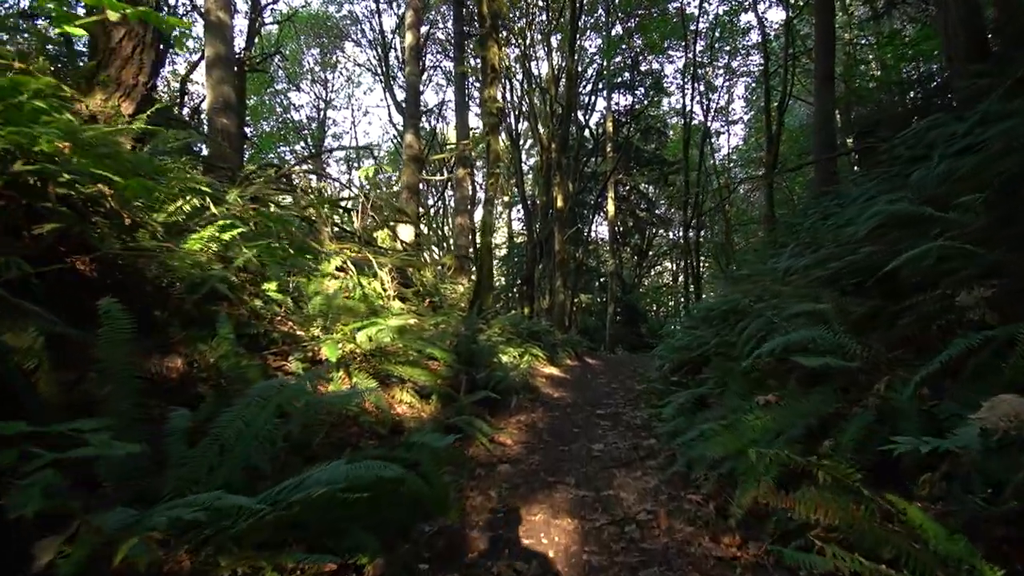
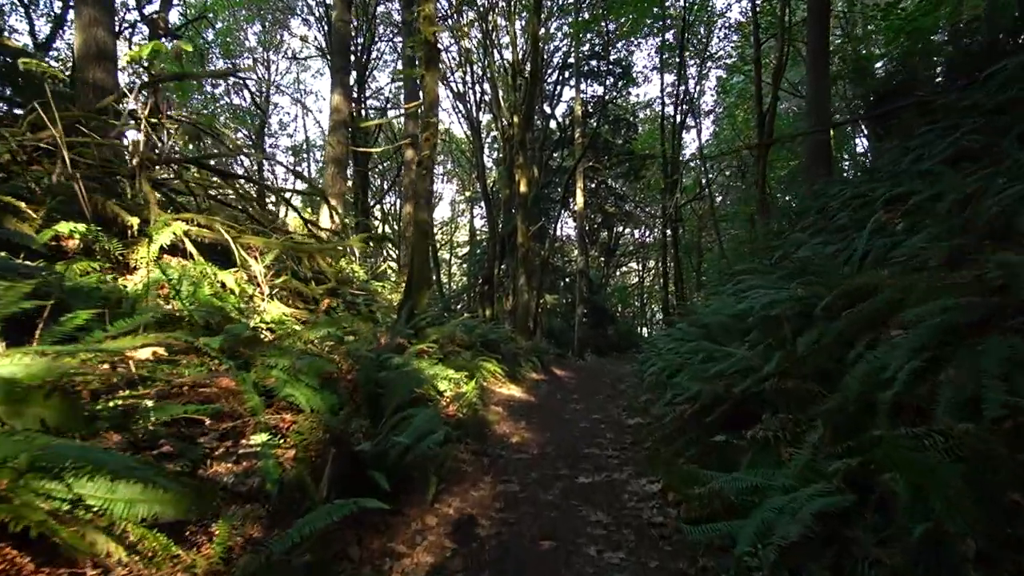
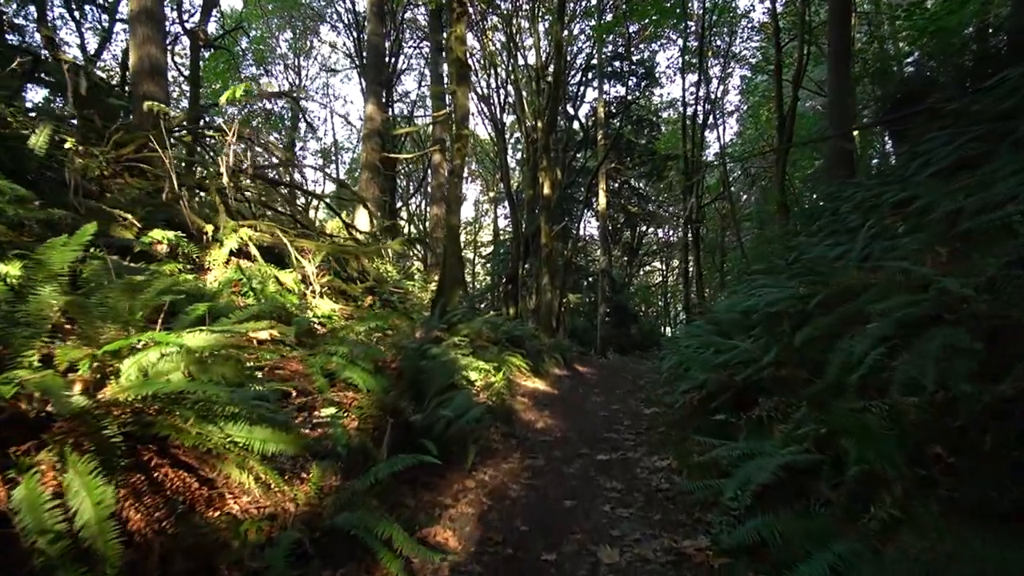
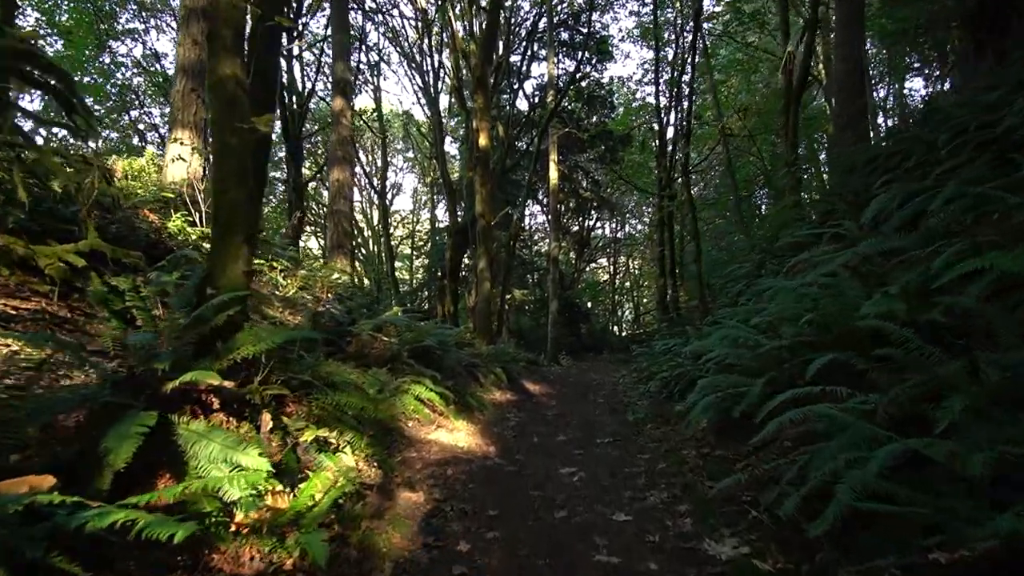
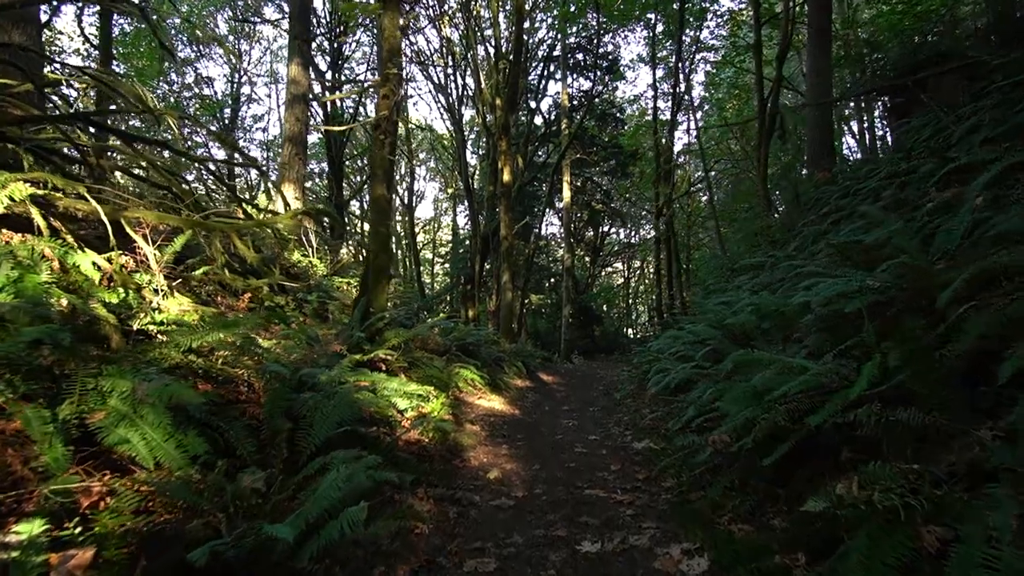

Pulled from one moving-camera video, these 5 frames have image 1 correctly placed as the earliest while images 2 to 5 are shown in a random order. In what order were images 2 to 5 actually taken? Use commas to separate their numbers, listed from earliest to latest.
3, 2, 5, 4
